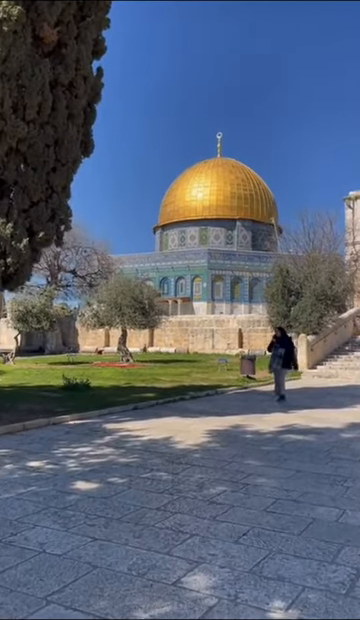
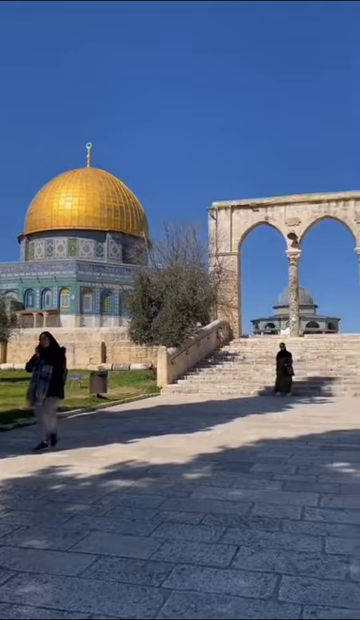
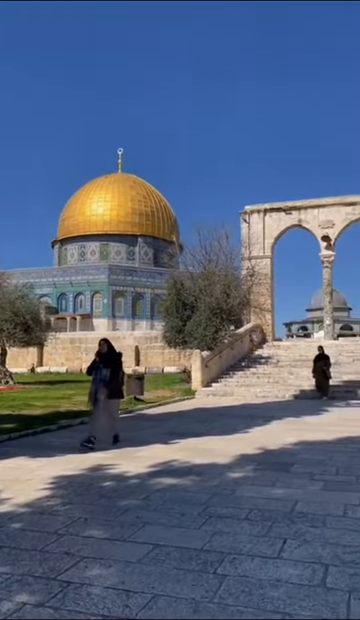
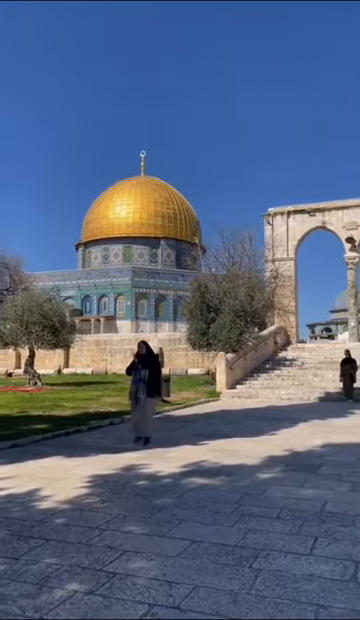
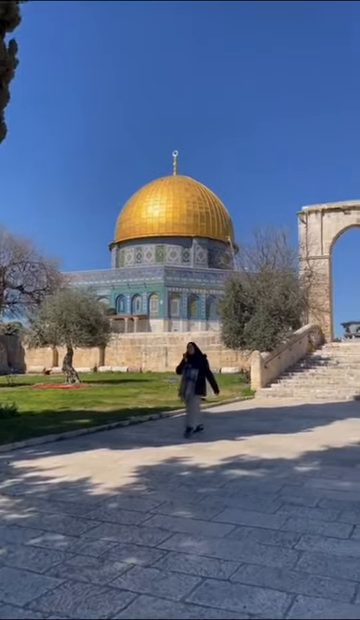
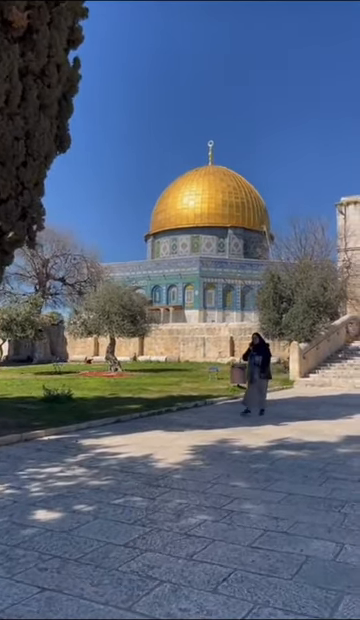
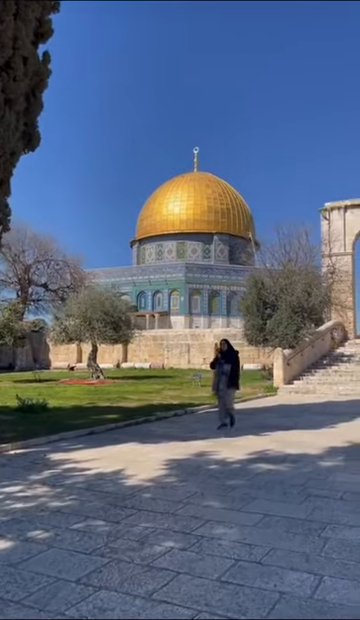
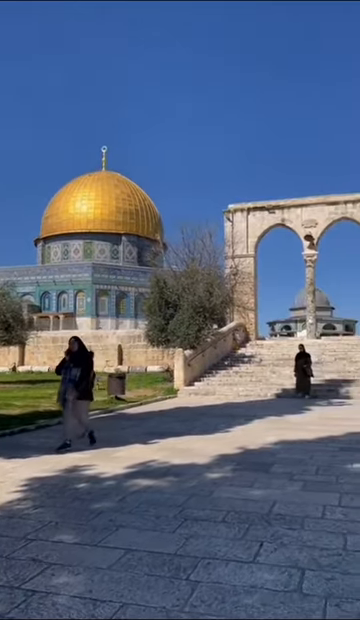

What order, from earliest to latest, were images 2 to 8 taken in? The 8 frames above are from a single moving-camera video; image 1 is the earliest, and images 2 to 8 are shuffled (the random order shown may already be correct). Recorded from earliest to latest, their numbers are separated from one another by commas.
6, 7, 5, 4, 3, 8, 2
